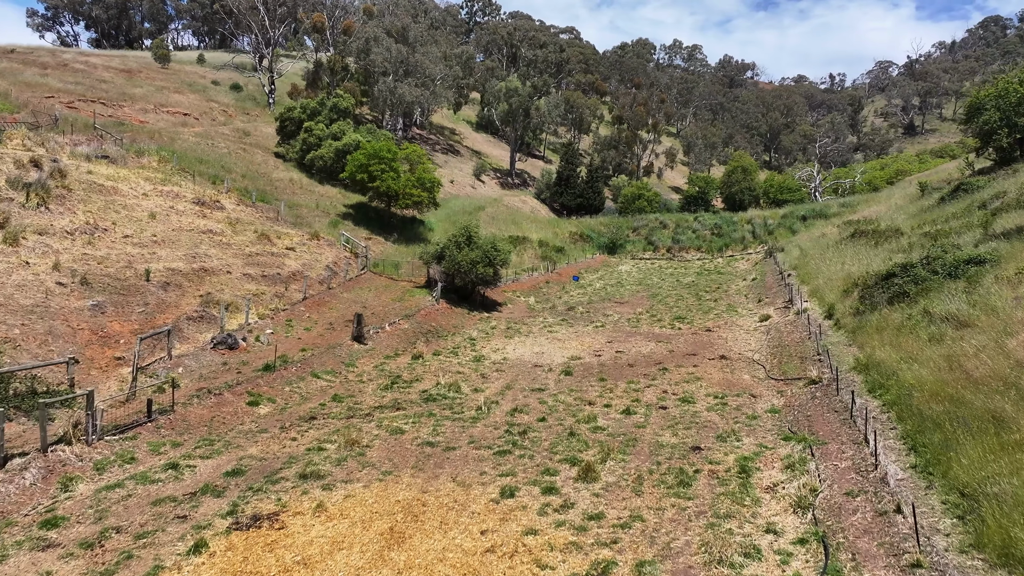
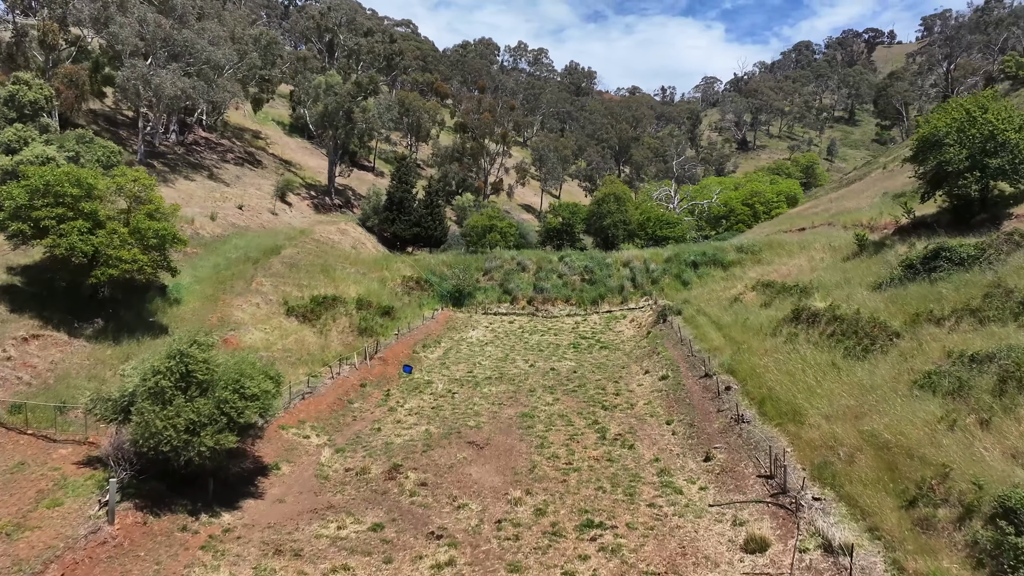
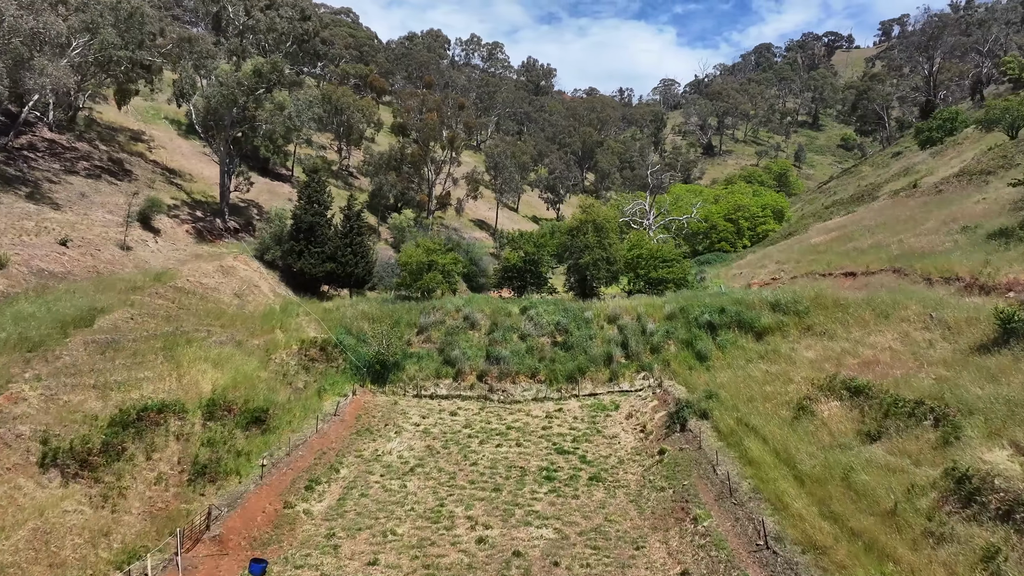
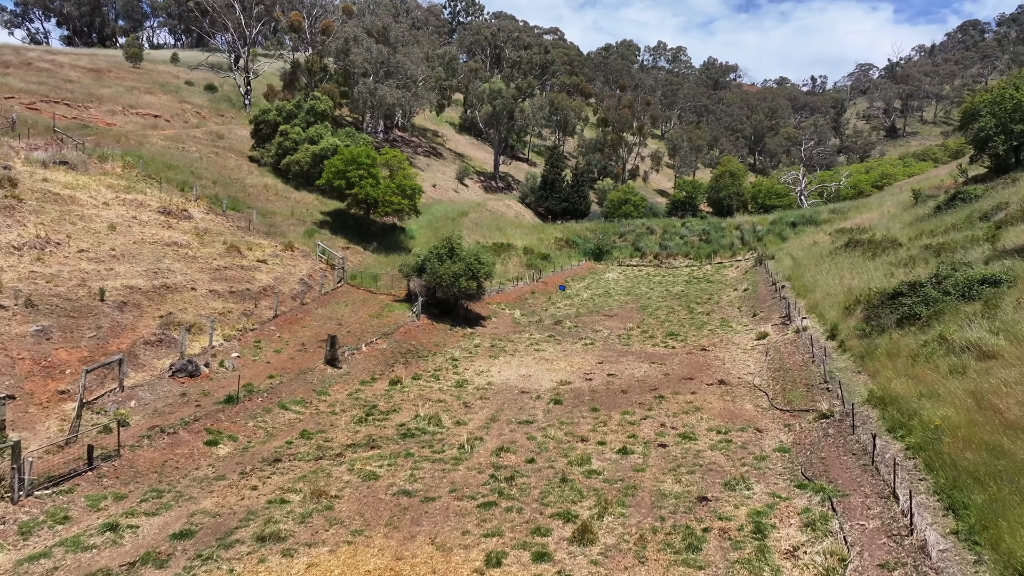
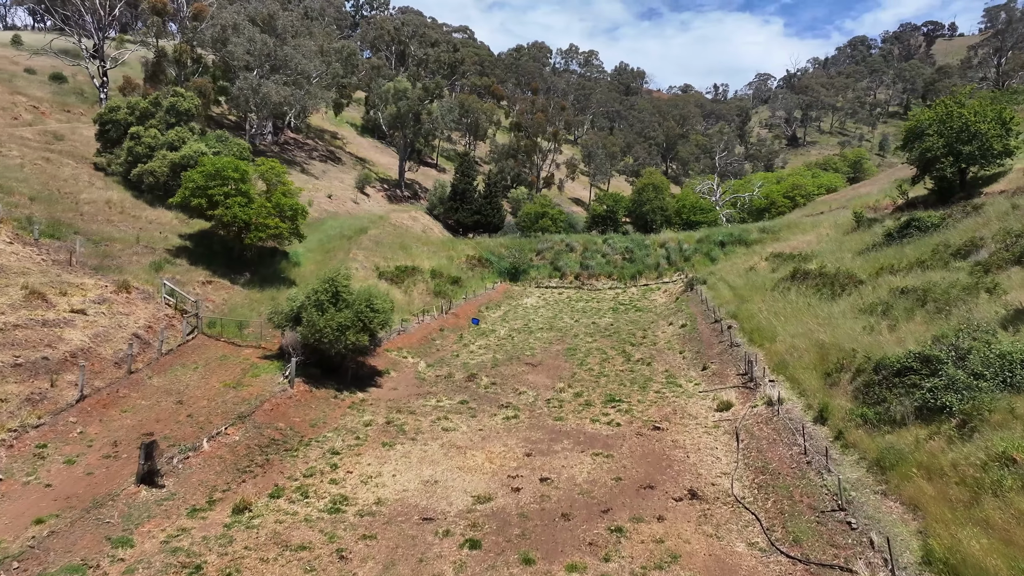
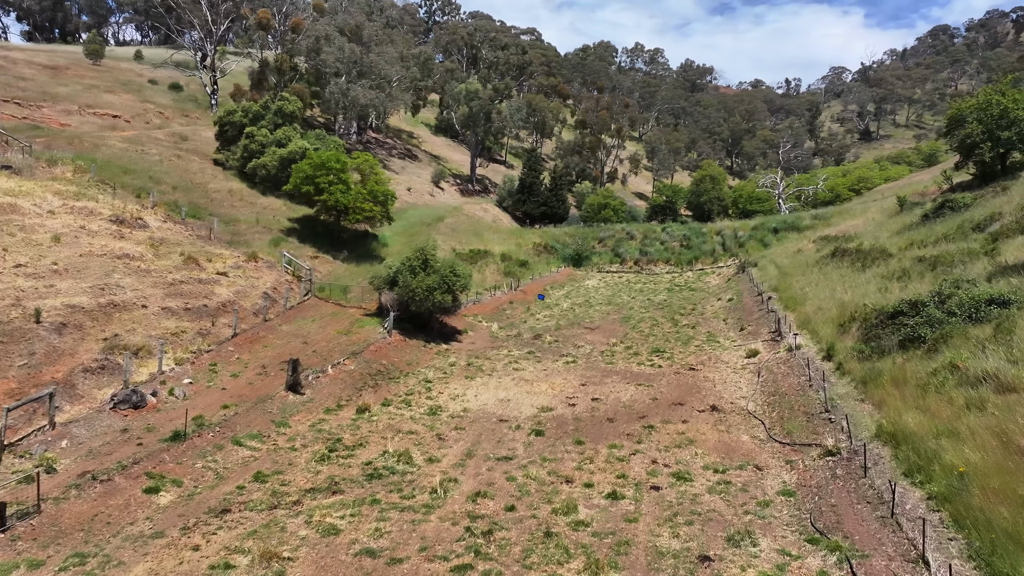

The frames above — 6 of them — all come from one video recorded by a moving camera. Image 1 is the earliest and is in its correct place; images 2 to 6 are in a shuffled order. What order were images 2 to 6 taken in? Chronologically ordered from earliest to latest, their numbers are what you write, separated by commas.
4, 6, 5, 2, 3
